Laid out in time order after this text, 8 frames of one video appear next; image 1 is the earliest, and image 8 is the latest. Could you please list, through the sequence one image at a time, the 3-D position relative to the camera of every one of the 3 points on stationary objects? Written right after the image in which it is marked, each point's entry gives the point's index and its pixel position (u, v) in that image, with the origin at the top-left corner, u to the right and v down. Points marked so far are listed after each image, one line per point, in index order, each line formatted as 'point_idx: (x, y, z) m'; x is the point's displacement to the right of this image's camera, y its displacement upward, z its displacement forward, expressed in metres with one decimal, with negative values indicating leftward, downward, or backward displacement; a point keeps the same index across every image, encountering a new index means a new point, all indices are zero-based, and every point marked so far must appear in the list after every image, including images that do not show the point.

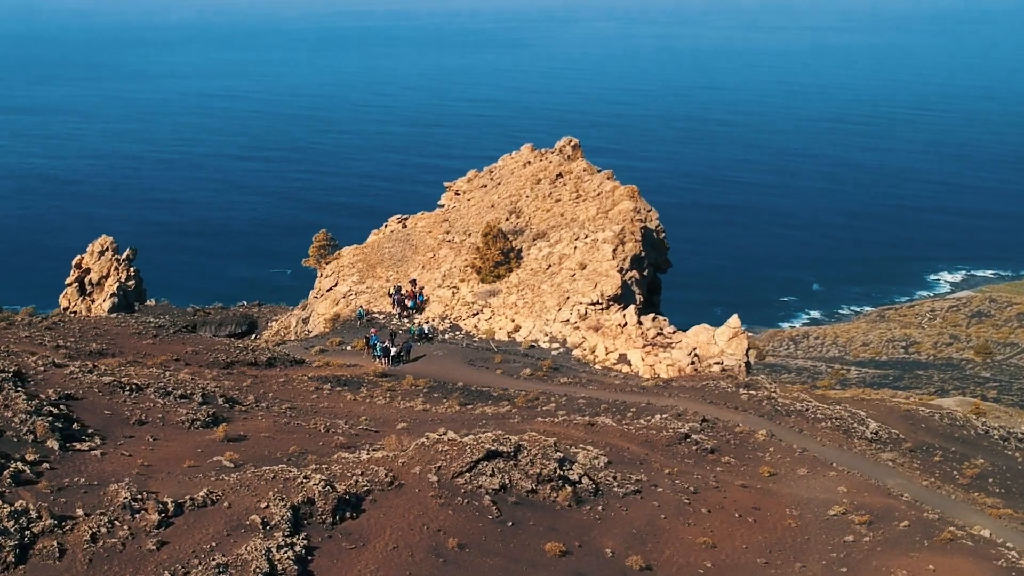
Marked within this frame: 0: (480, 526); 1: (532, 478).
0: (-0.4, -3.1, +17.4) m
1: (+0.3, -2.7, +19.1) m
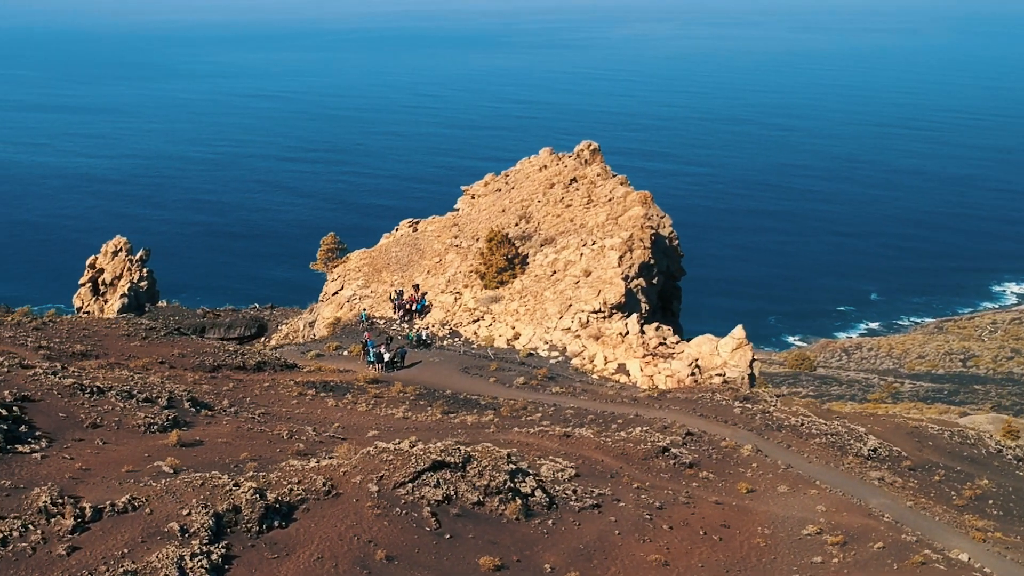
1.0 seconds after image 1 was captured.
0: (-1.2, -3.2, +17.2) m
1: (-0.5, -2.8, +18.8) m
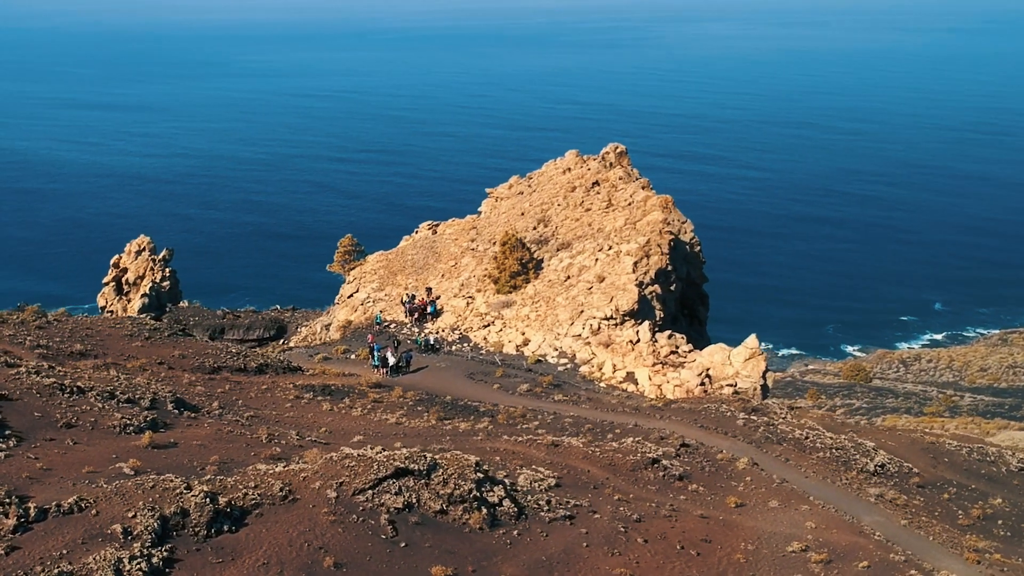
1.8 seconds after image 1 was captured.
0: (-1.8, -3.3, +17.1) m
1: (-1.0, -2.9, +18.7) m
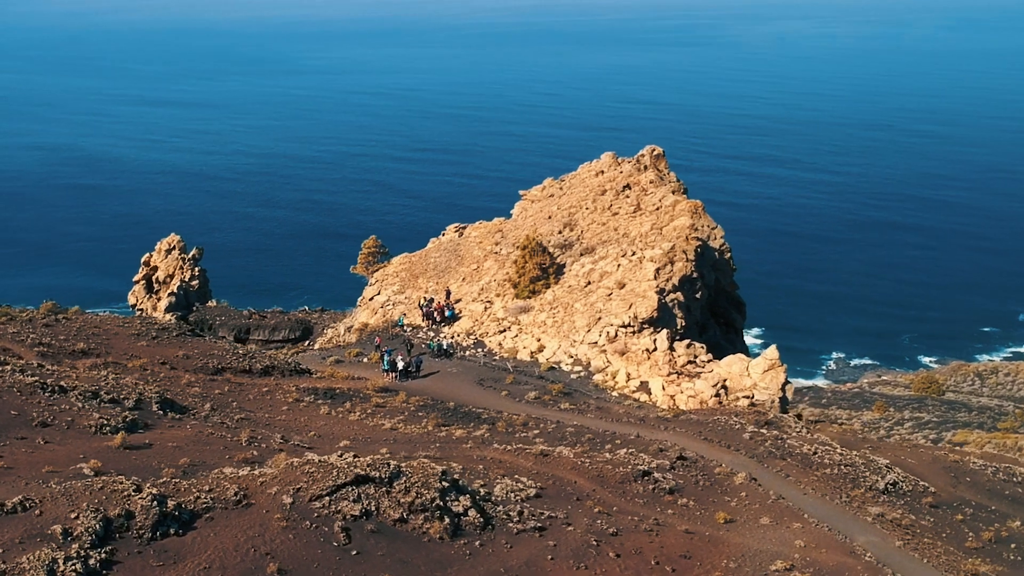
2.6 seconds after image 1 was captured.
0: (-2.5, -3.4, +17.0) m
1: (-1.5, -3.0, +18.5) m
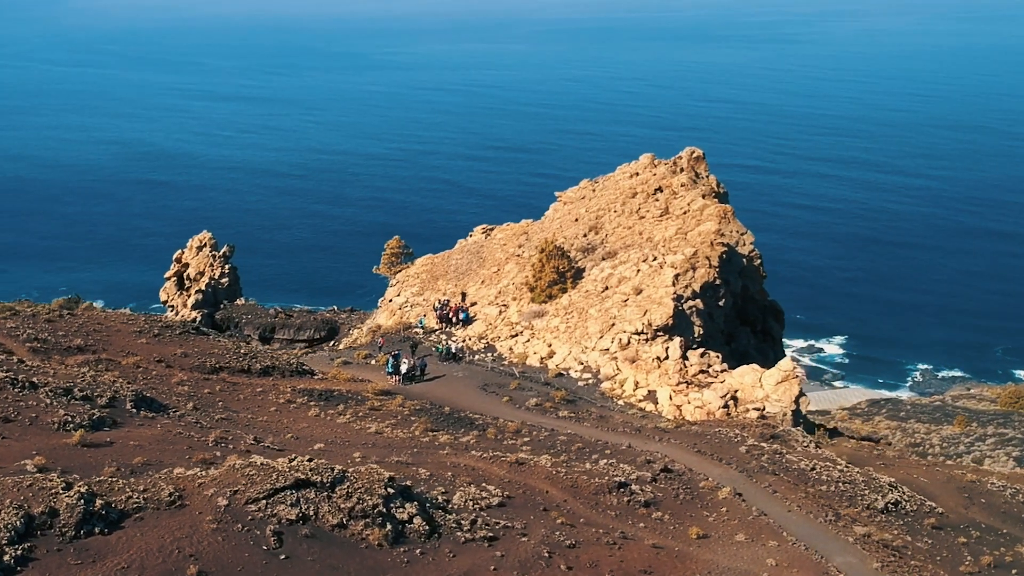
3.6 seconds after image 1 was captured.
0: (-3.4, -3.4, +16.9) m
1: (-2.3, -3.1, +18.4) m
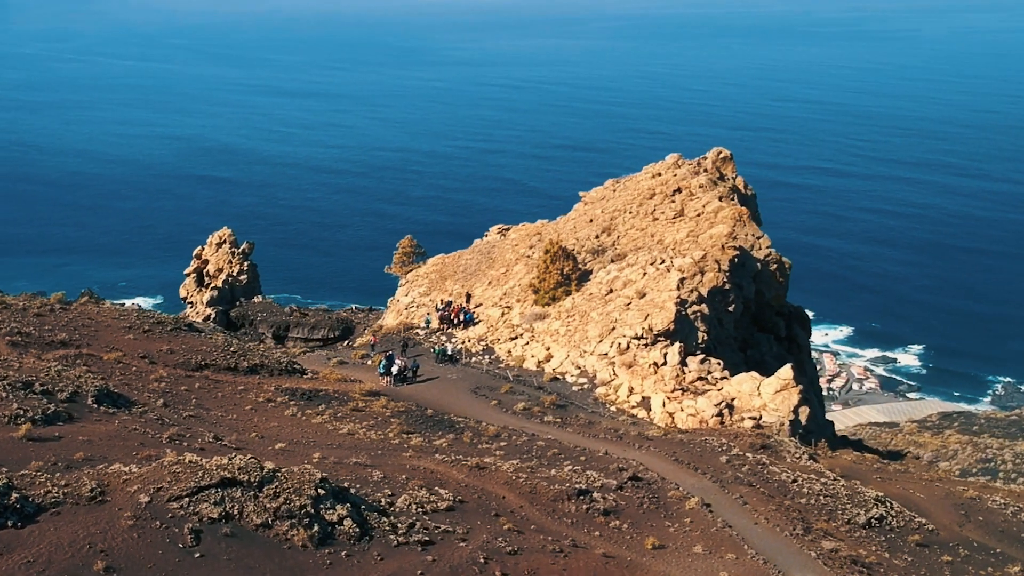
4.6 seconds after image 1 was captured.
0: (-4.5, -3.4, +16.9) m
1: (-3.3, -3.1, +18.3) m
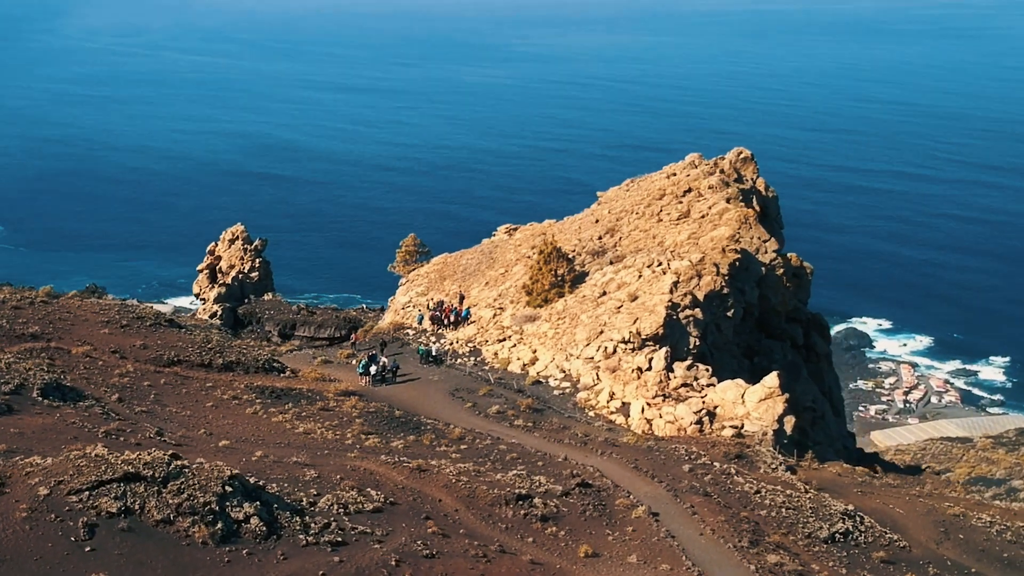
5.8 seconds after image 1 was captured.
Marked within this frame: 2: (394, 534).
0: (-5.9, -3.3, +16.9) m
1: (-4.6, -3.0, +18.2) m
2: (-1.7, -3.6, +19.9) m
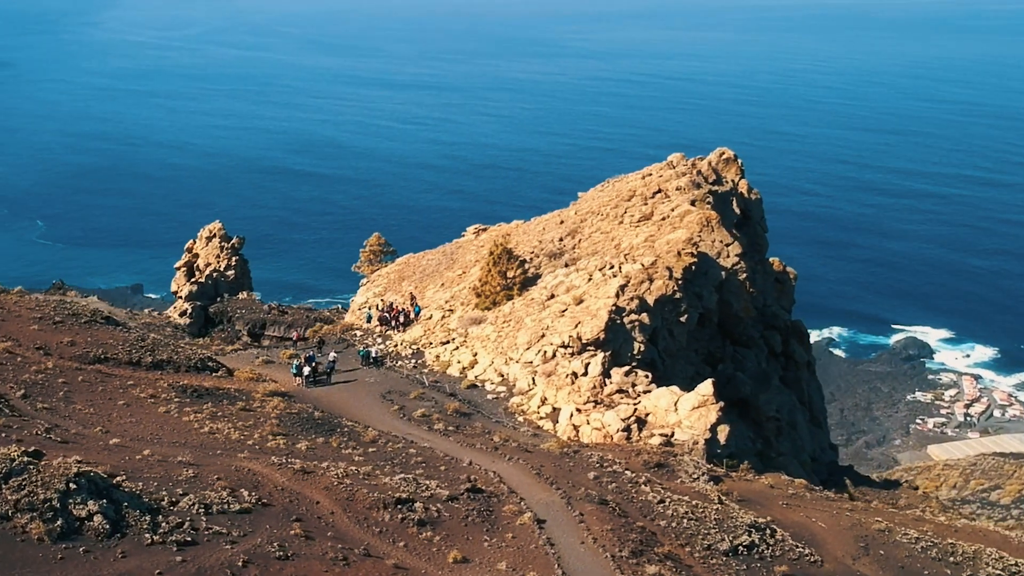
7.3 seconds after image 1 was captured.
0: (-8.2, -3.2, +17.0) m
1: (-6.8, -2.9, +18.1) m
2: (-3.8, -3.6, +19.6) m
